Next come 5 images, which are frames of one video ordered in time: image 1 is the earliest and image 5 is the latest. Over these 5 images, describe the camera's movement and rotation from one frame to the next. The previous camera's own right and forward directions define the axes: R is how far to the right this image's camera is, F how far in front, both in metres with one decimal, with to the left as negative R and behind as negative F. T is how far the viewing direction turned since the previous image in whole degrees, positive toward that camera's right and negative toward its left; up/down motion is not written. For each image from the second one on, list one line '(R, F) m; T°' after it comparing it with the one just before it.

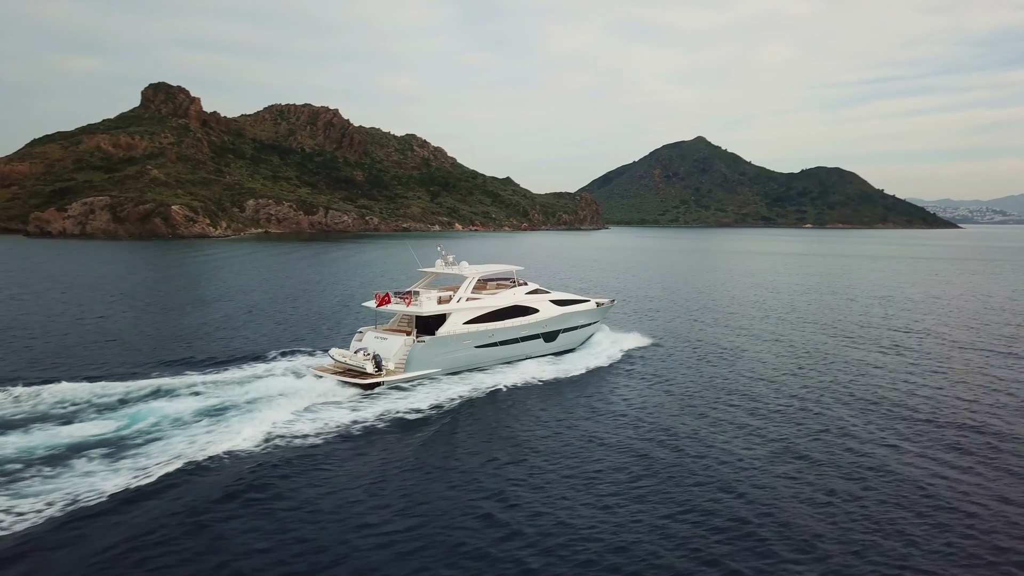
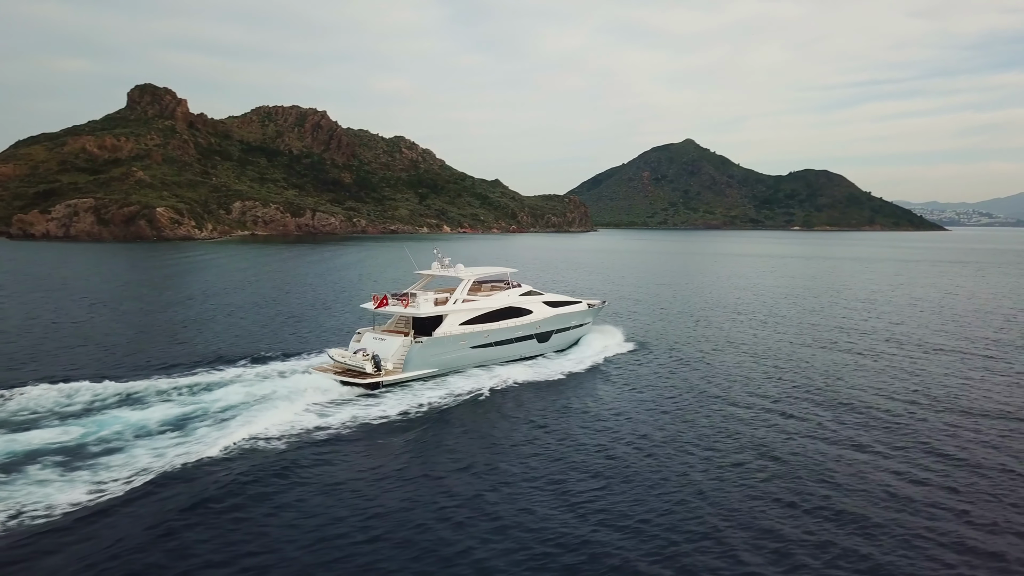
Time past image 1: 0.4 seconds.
(-2.6, -2.6) m; +2°
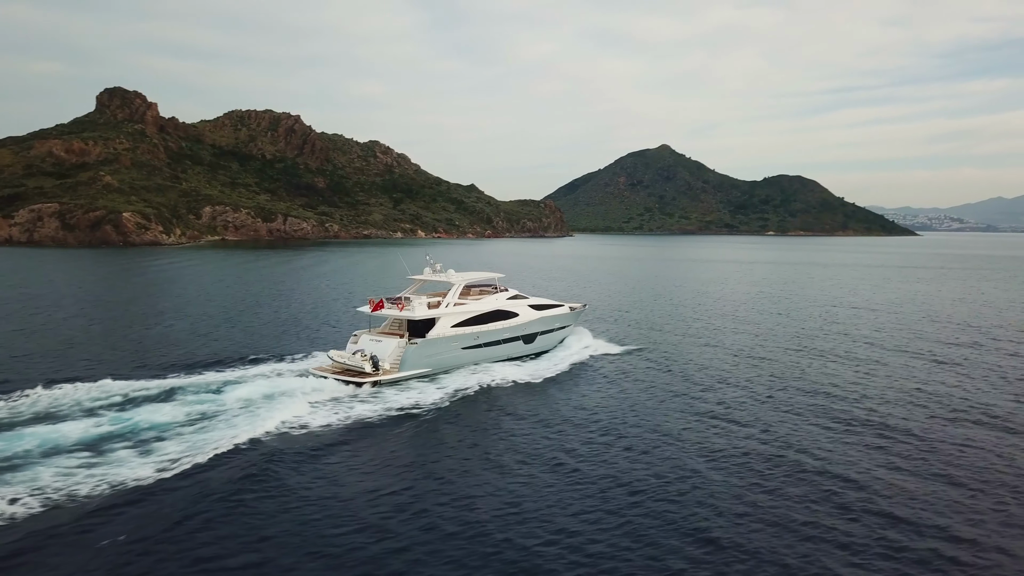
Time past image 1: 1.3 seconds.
(+0.9, 0.0) m; +2°
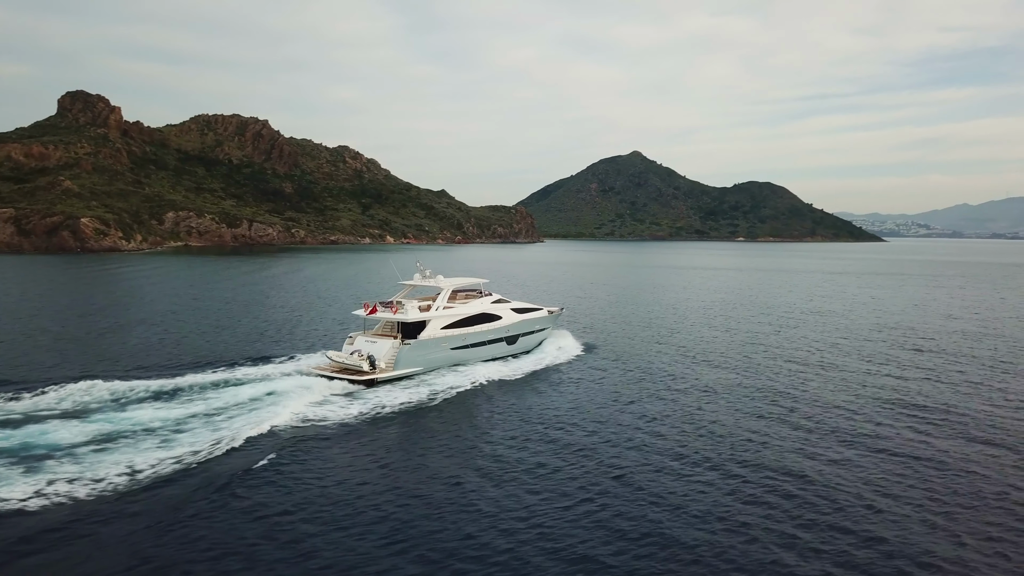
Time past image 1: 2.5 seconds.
(+0.8, 0.0) m; +2°
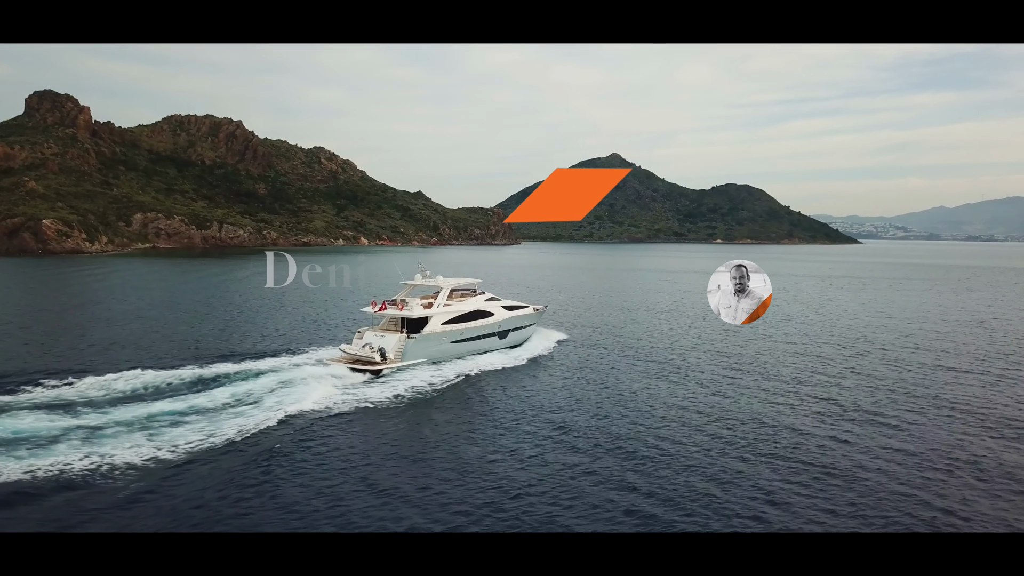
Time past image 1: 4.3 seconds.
(+0.1, 0.0) m; +2°
